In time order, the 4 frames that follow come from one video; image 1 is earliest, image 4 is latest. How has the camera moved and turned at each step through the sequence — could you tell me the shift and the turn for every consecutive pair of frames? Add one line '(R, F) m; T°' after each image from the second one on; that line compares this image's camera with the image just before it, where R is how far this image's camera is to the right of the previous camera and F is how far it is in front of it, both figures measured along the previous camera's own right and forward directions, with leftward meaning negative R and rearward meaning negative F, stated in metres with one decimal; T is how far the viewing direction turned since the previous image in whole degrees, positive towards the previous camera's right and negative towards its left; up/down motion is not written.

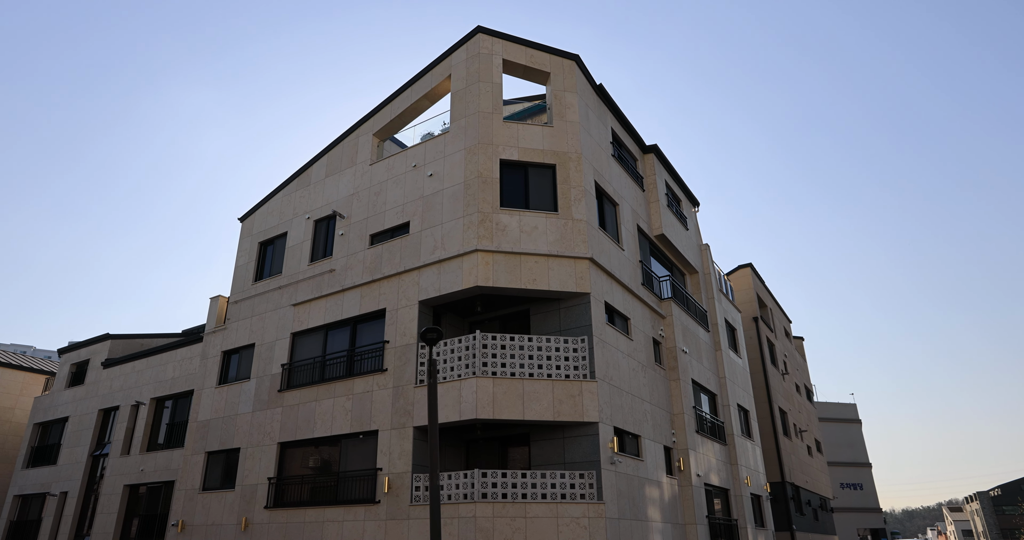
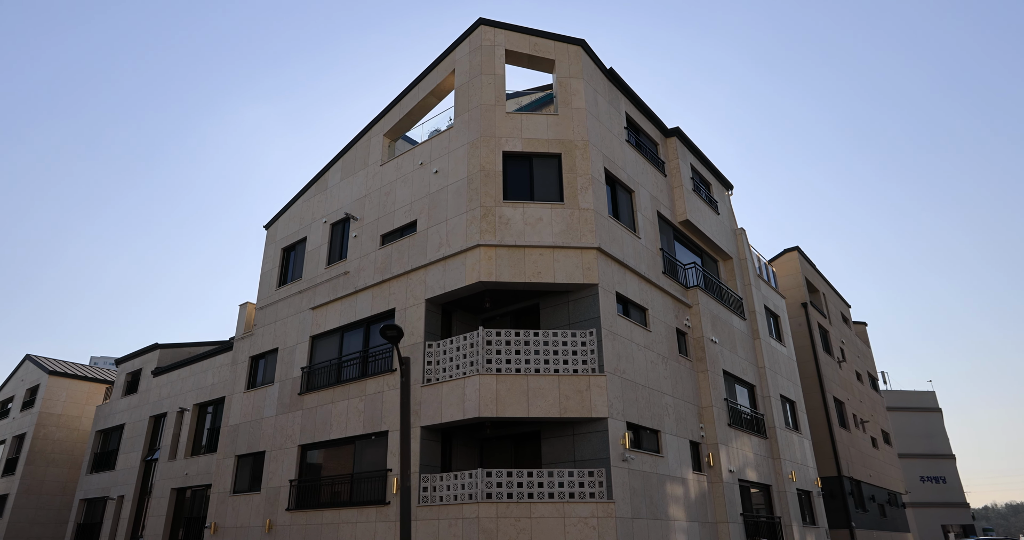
(+1.5, +0.5) m; -6°
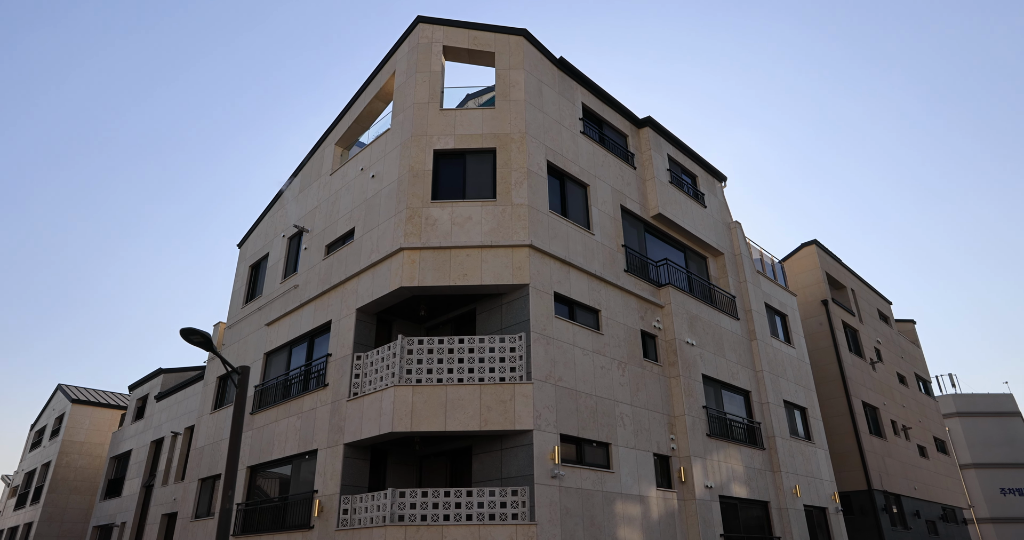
(+3.3, +1.4) m; -6°
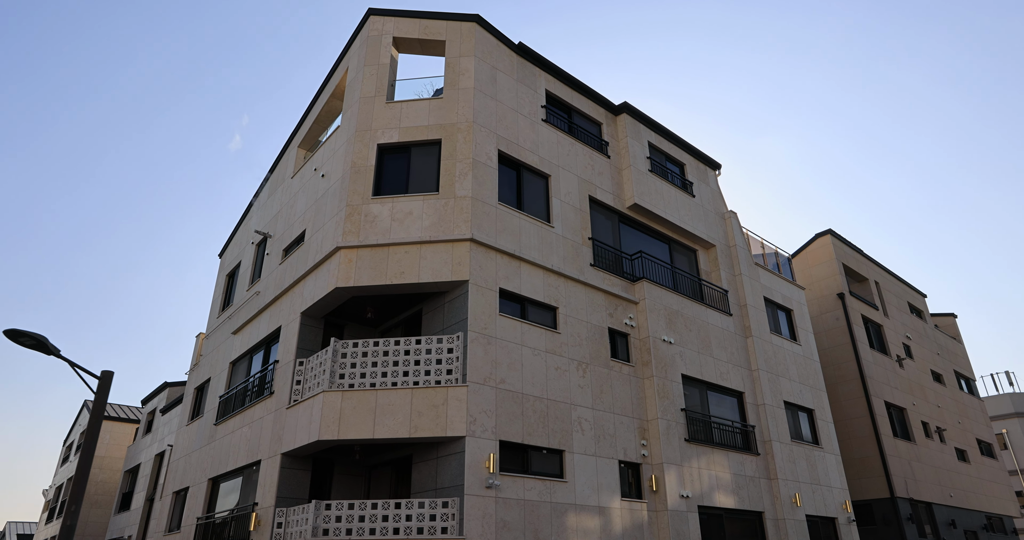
(+2.4, +1.1) m; -4°
